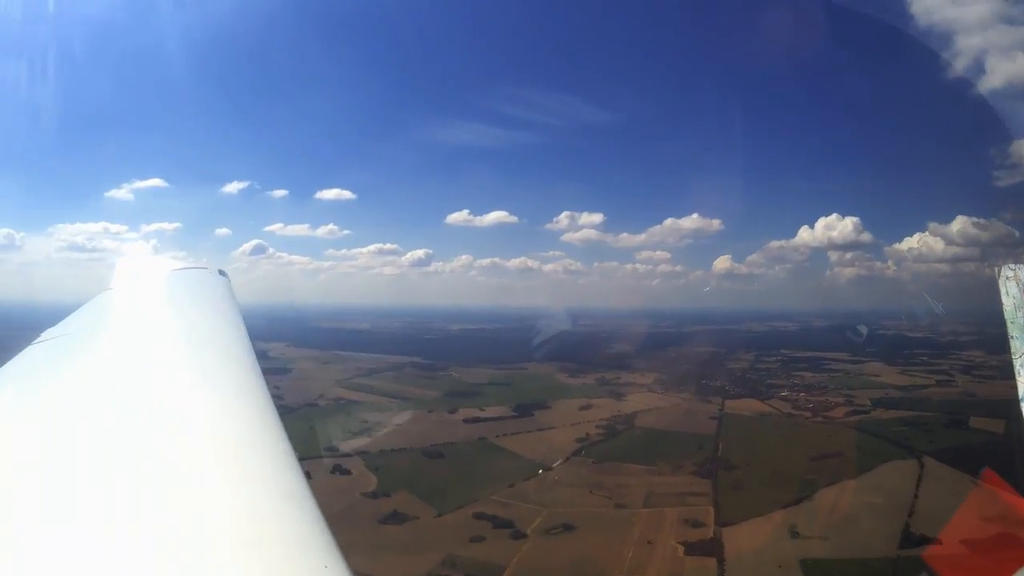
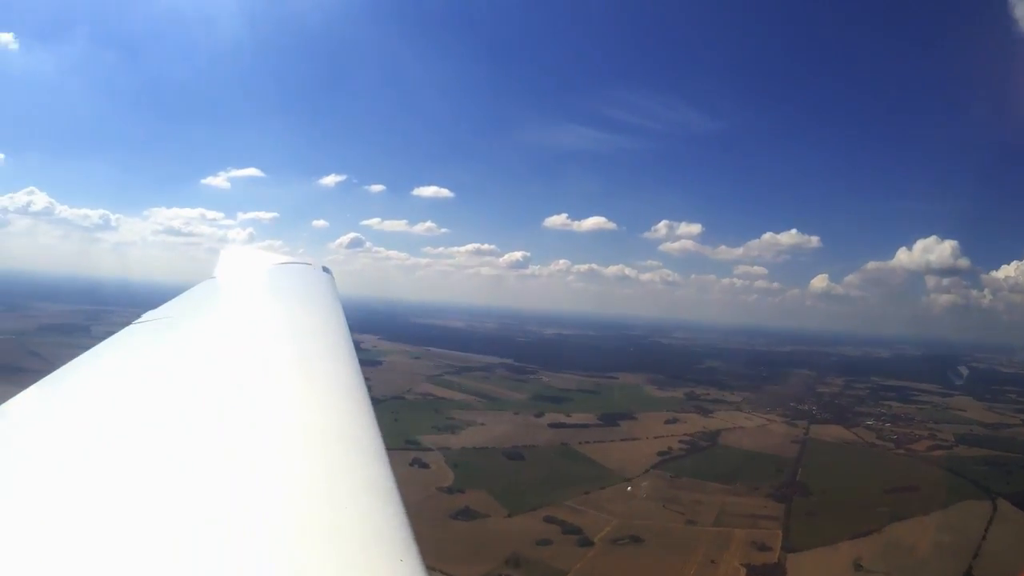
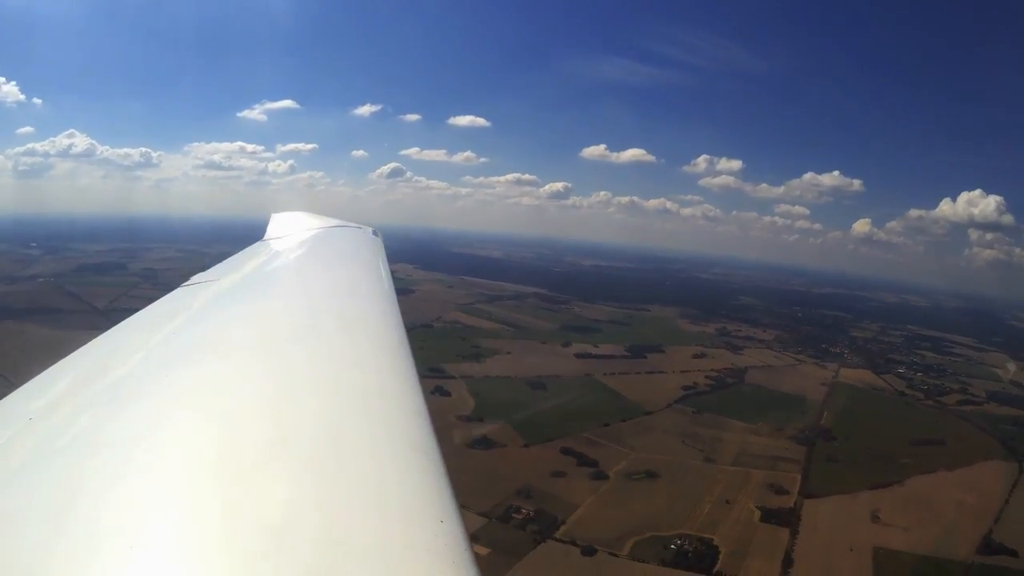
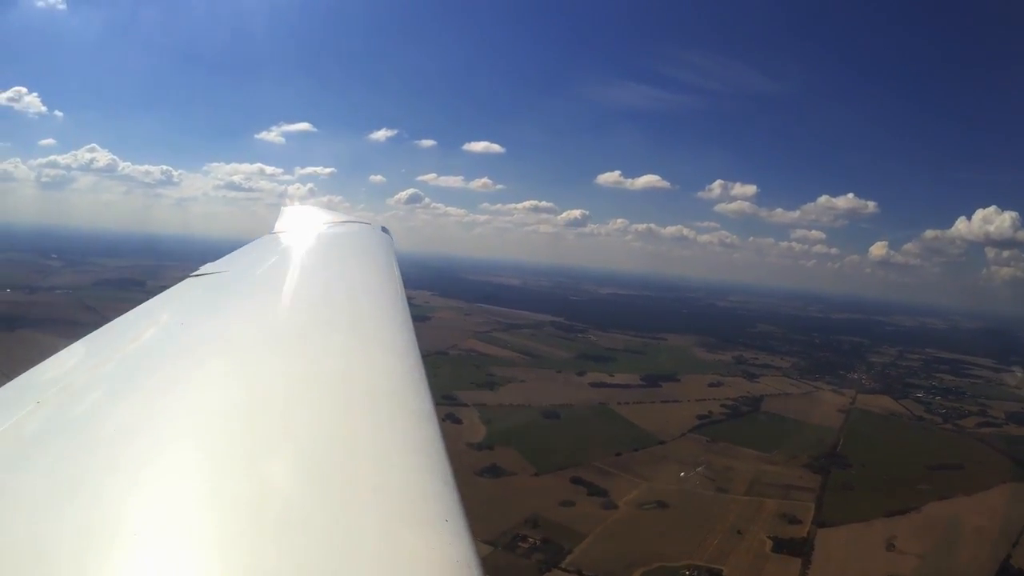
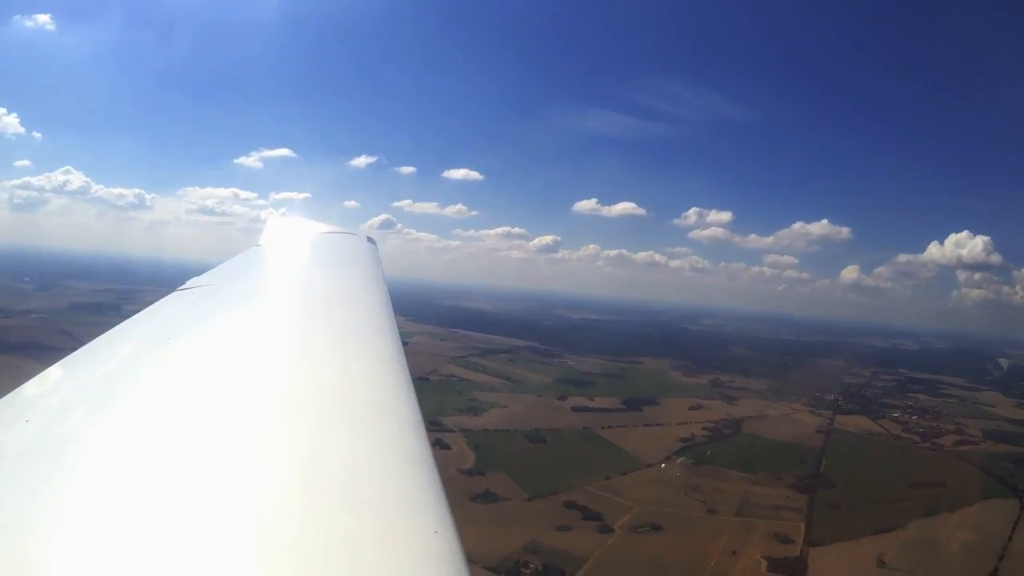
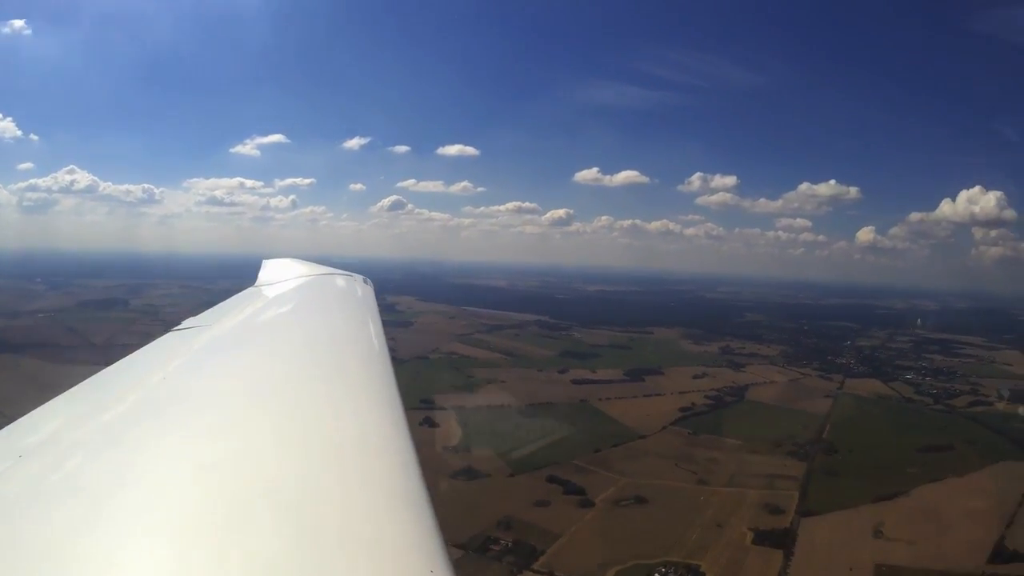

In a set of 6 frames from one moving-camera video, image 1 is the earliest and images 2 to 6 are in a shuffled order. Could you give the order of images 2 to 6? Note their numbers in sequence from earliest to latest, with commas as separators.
2, 5, 3, 4, 6
